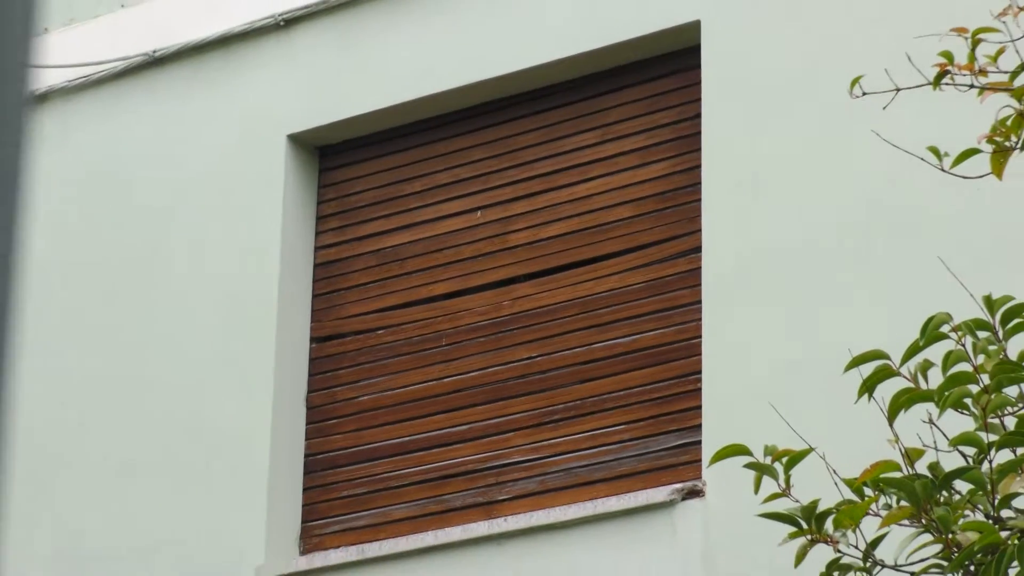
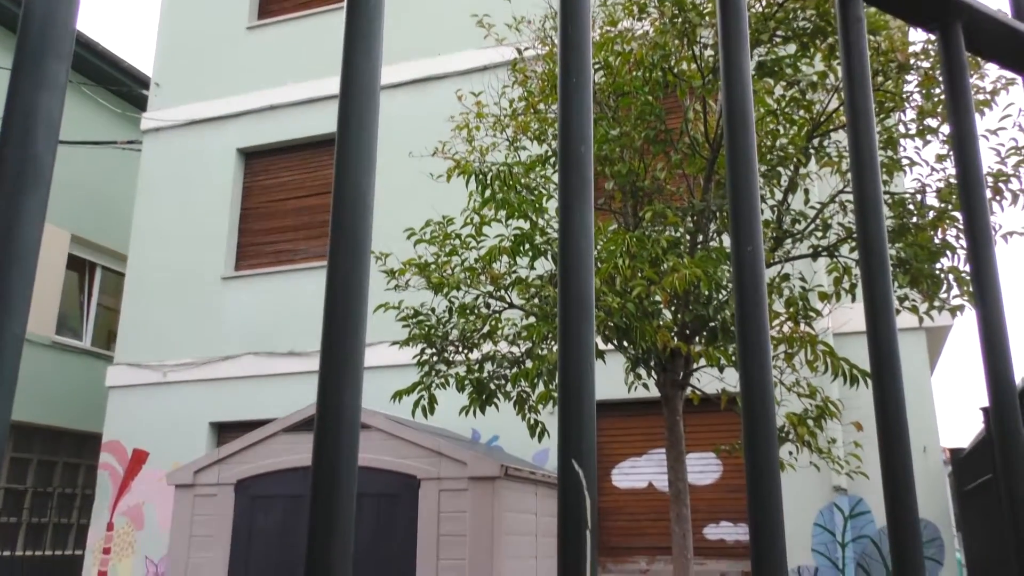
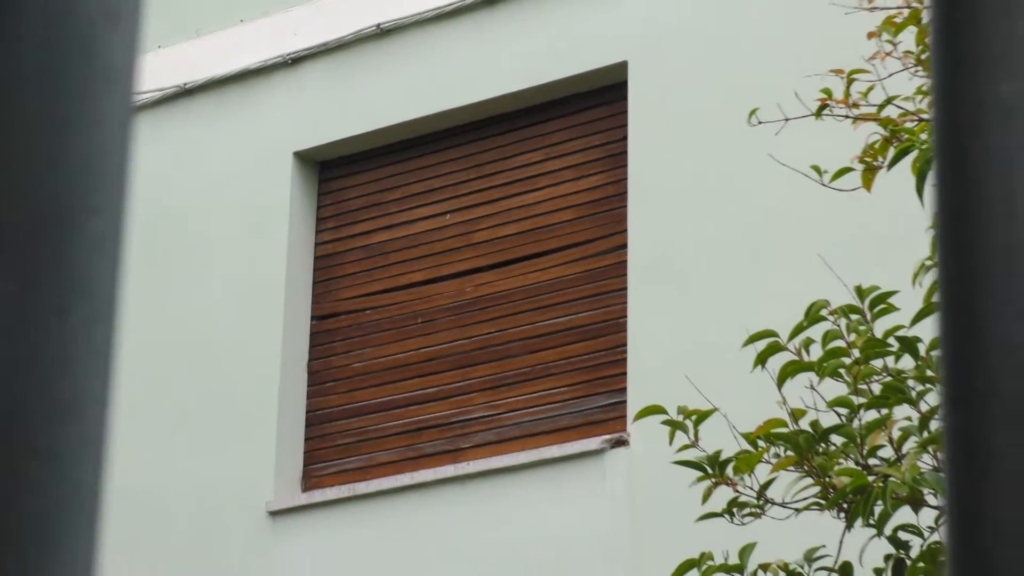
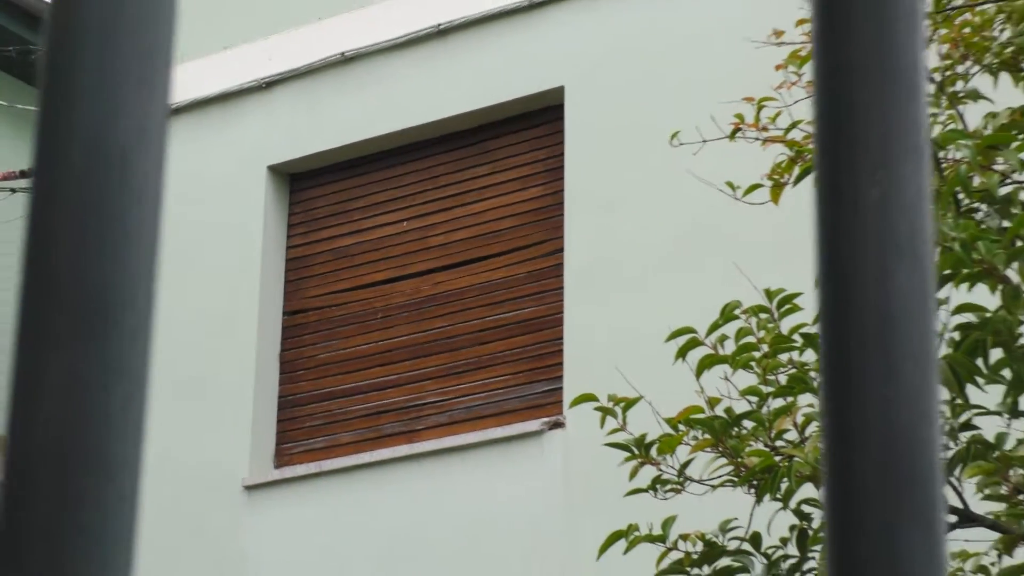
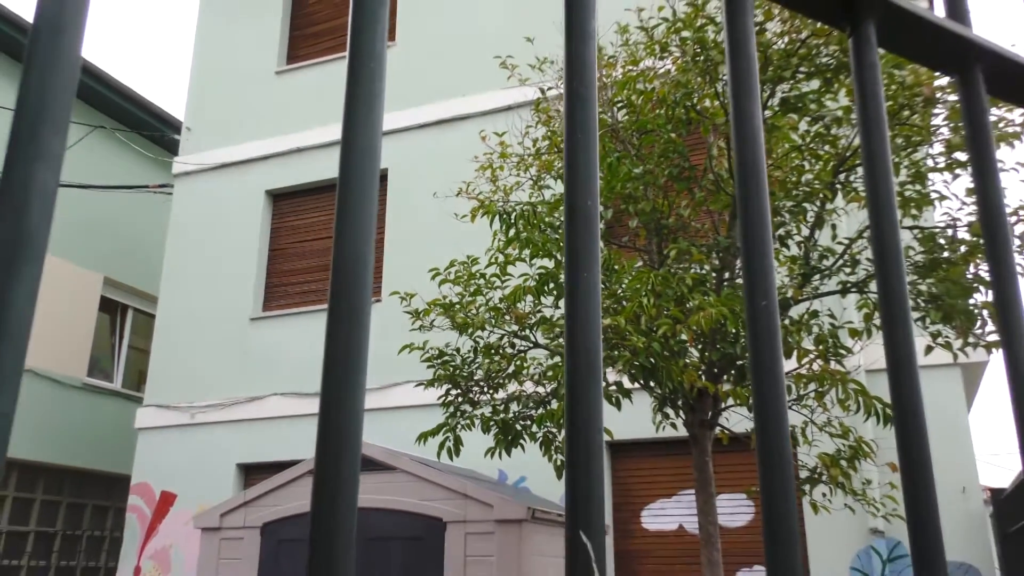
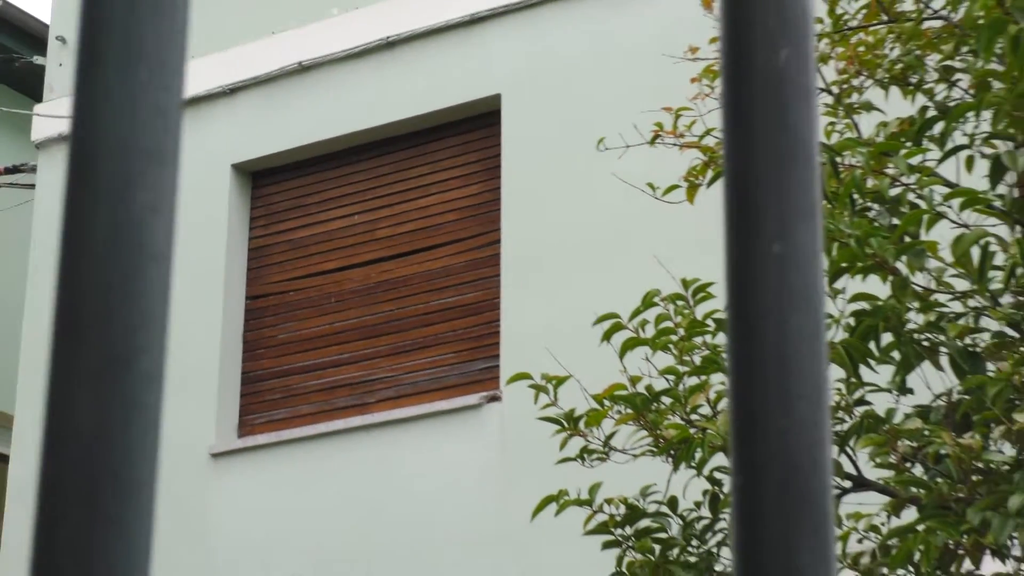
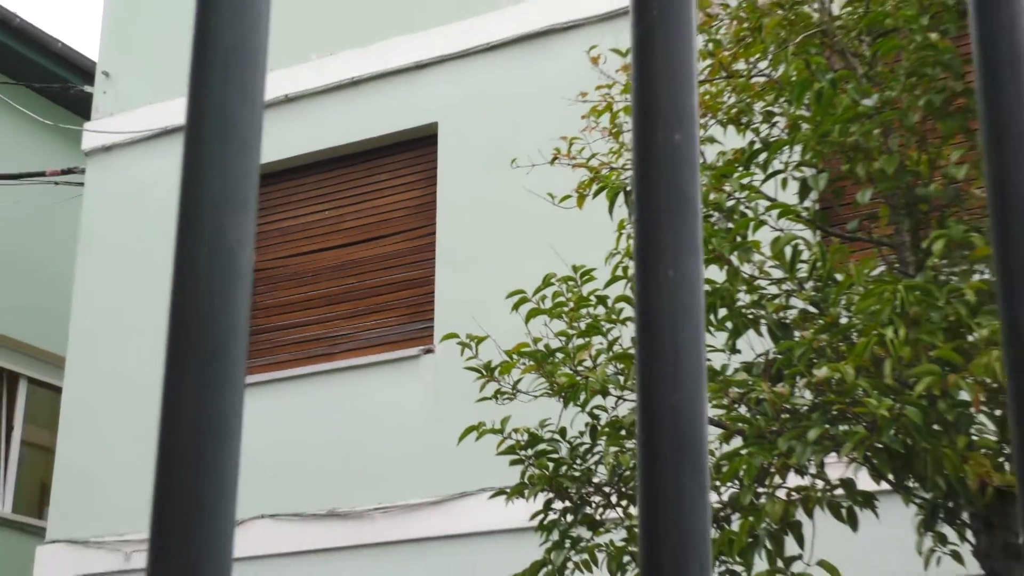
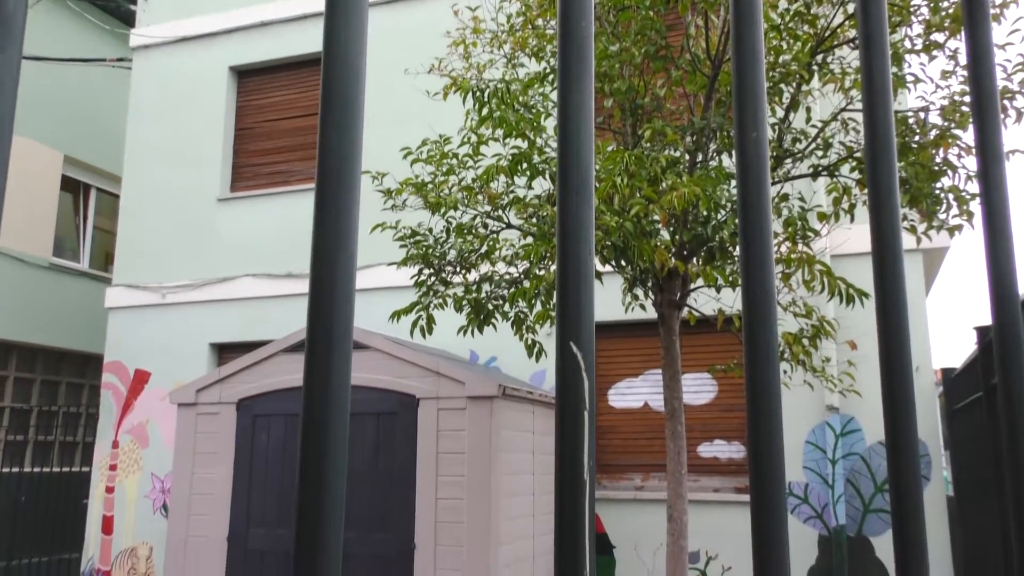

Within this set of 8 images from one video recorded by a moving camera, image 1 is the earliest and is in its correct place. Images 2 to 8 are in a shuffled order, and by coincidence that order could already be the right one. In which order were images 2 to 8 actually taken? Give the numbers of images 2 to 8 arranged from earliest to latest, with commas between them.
3, 4, 6, 7, 5, 2, 8
